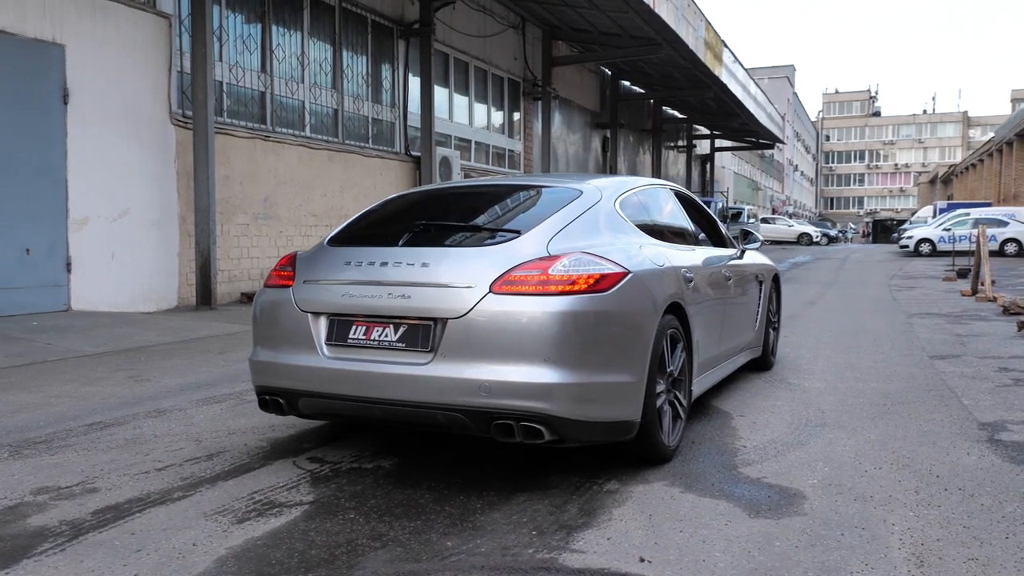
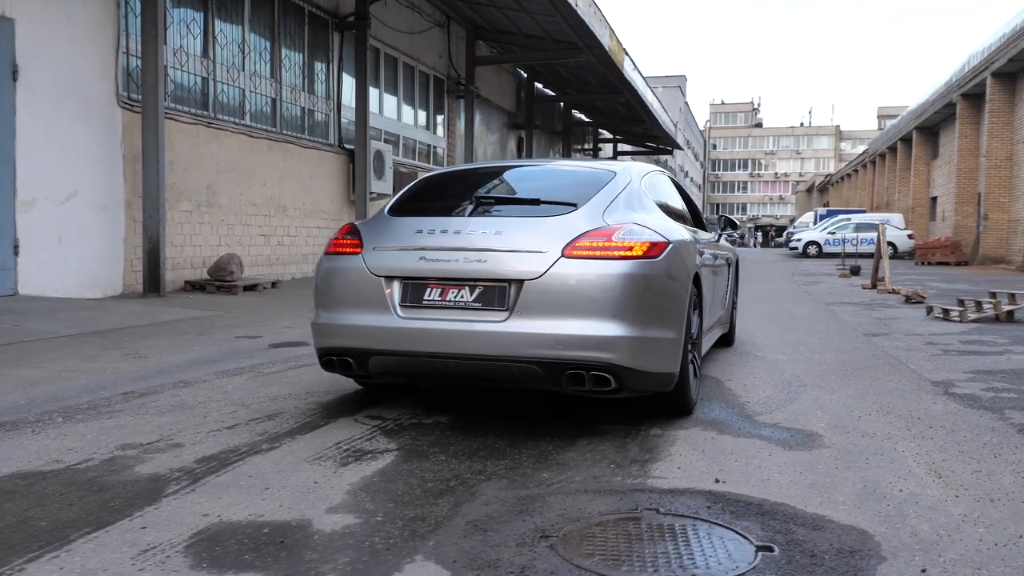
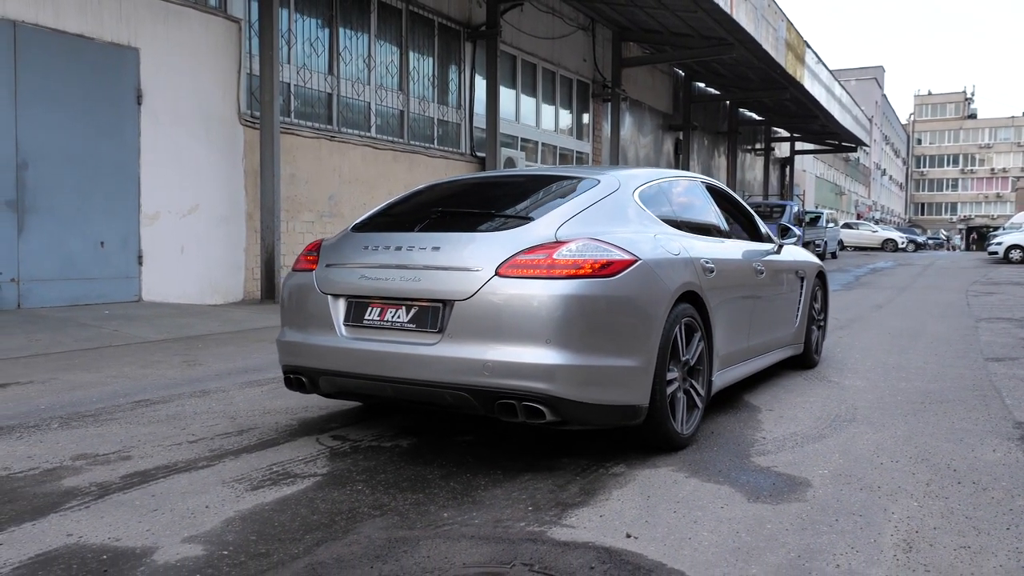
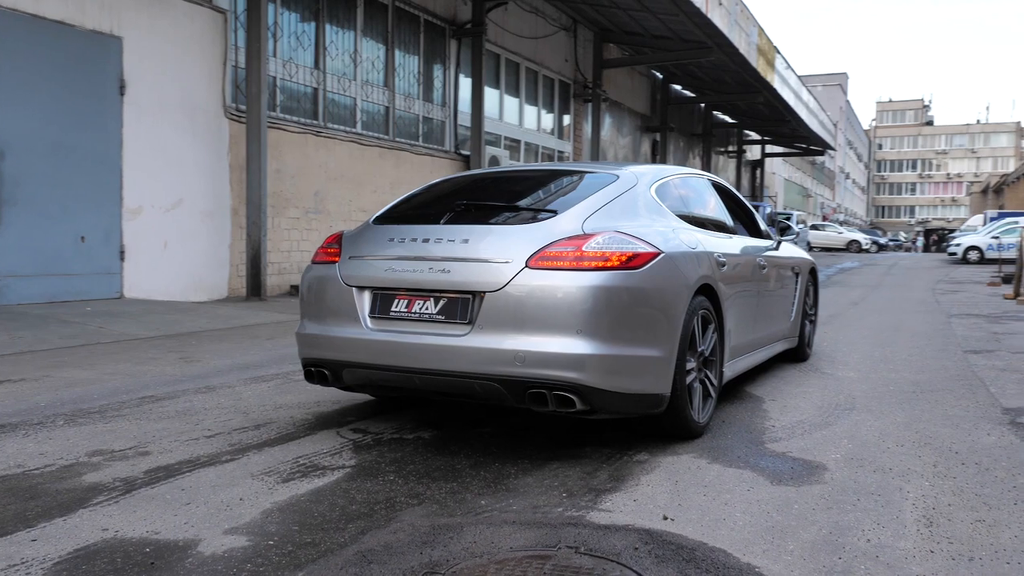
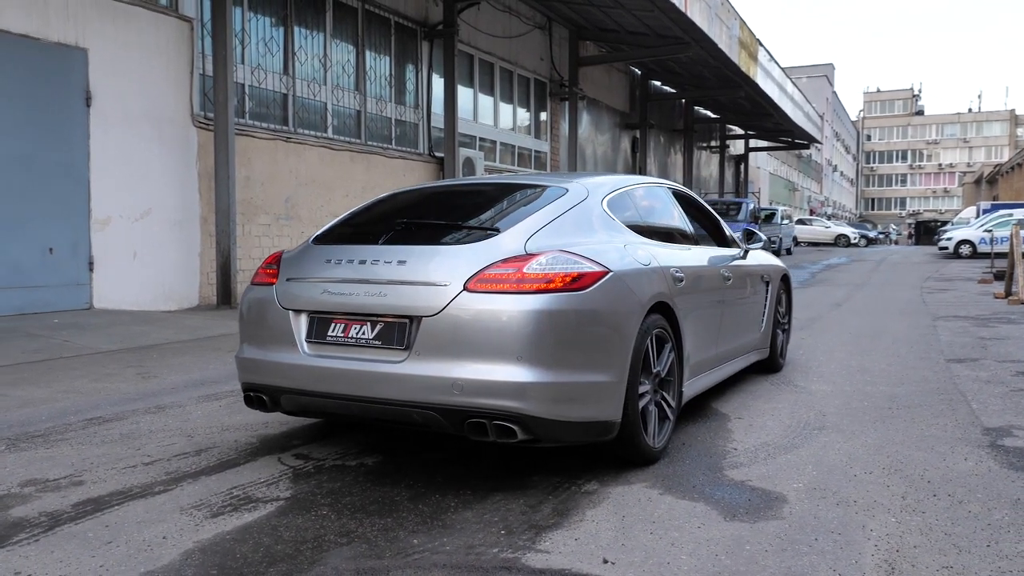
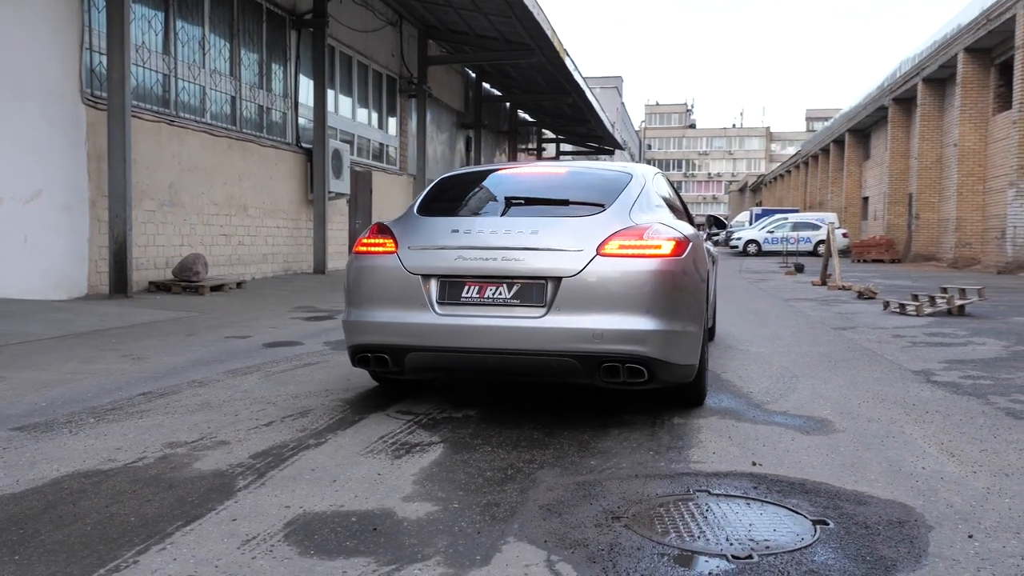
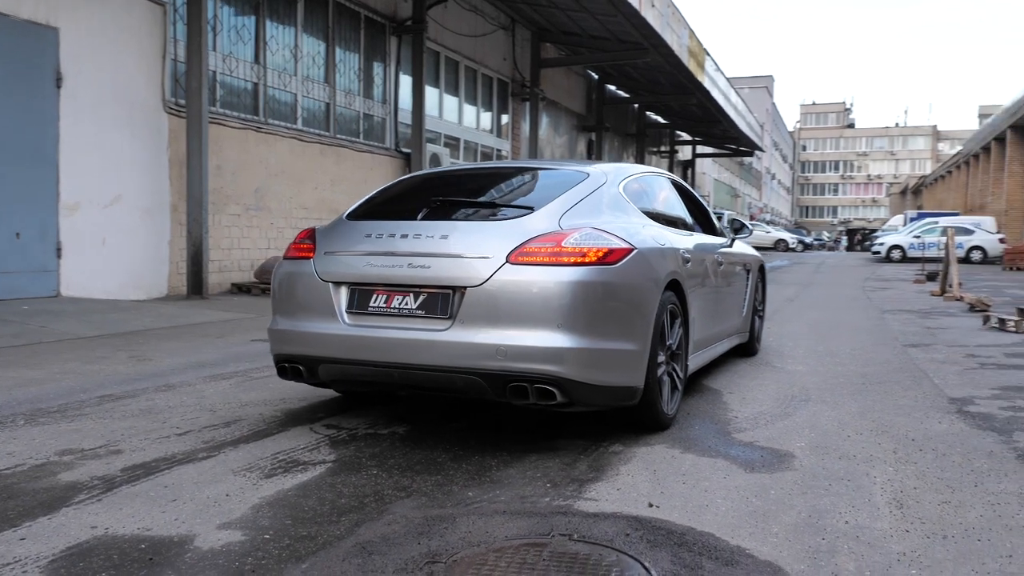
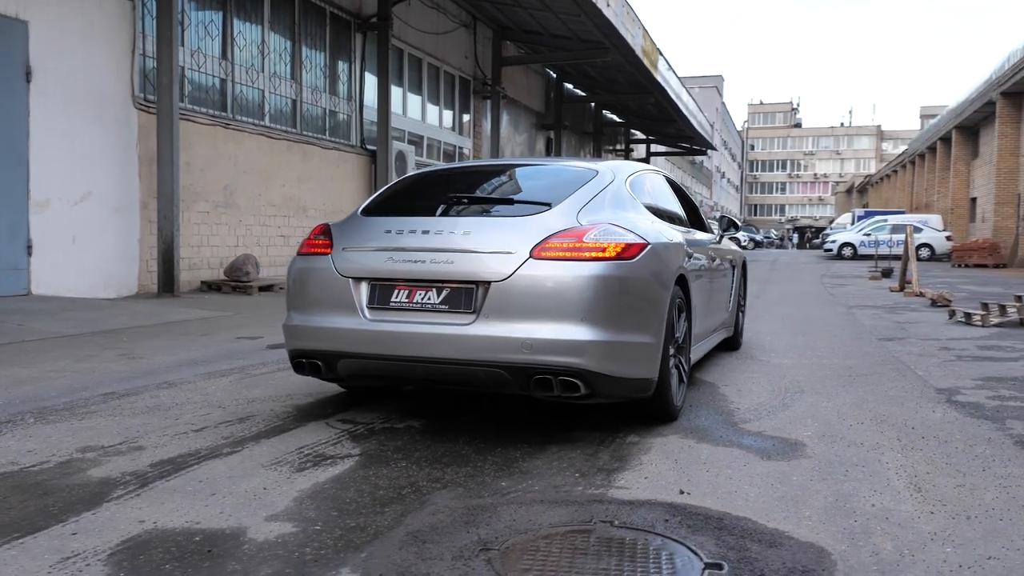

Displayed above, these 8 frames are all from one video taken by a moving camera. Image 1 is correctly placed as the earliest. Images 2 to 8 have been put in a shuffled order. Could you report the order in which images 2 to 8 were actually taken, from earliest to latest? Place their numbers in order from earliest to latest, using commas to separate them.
5, 3, 4, 7, 8, 2, 6
